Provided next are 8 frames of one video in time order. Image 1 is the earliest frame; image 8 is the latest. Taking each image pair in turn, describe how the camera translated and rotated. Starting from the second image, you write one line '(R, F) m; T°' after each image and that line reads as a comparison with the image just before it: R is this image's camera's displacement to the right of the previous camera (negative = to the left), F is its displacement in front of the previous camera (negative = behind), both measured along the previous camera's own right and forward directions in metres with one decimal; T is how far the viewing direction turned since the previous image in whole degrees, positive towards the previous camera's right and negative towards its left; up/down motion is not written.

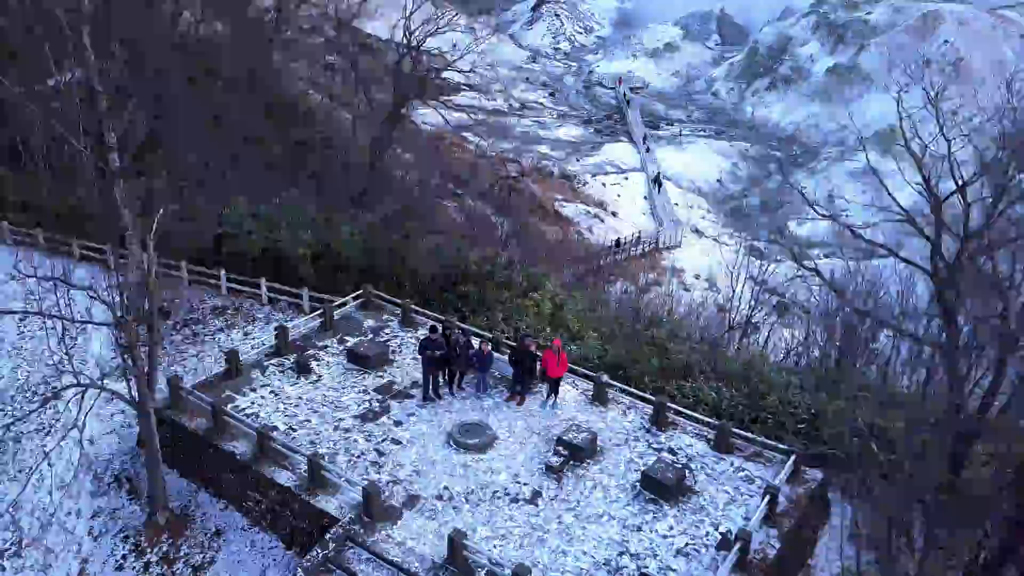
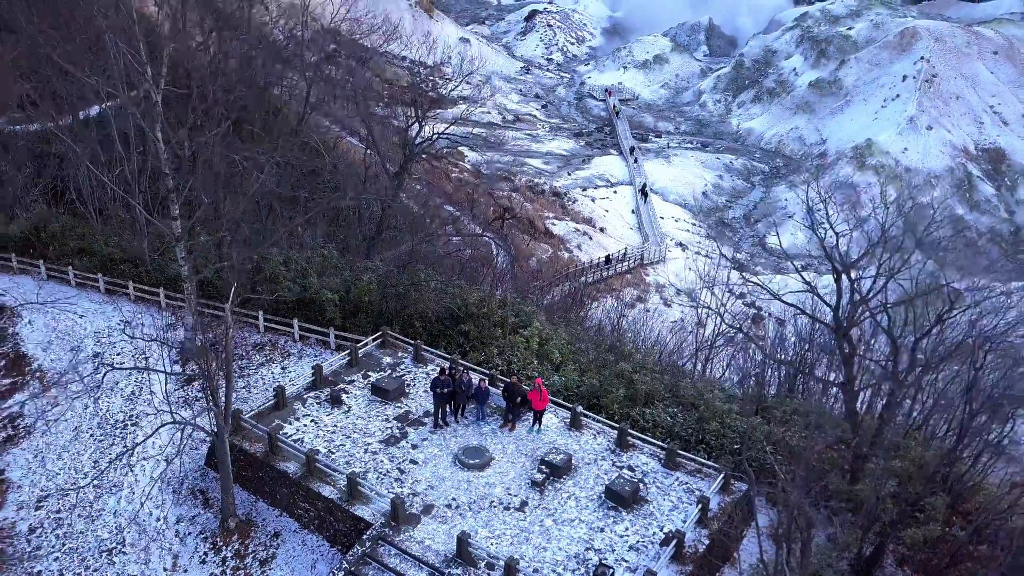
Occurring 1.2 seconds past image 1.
(0.0, -2.5) m; 0°
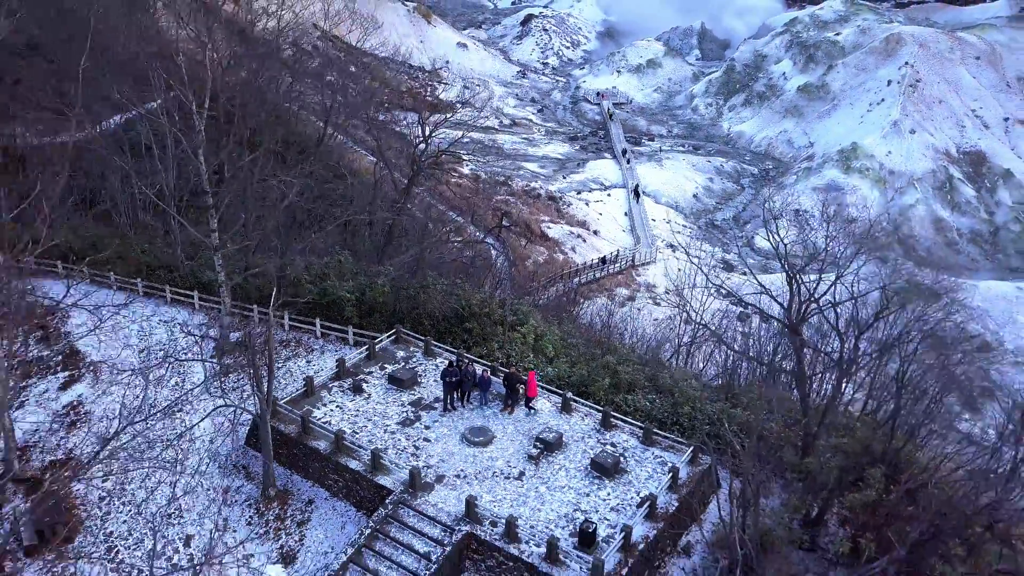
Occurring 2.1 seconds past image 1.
(0.0, -1.9) m; 0°
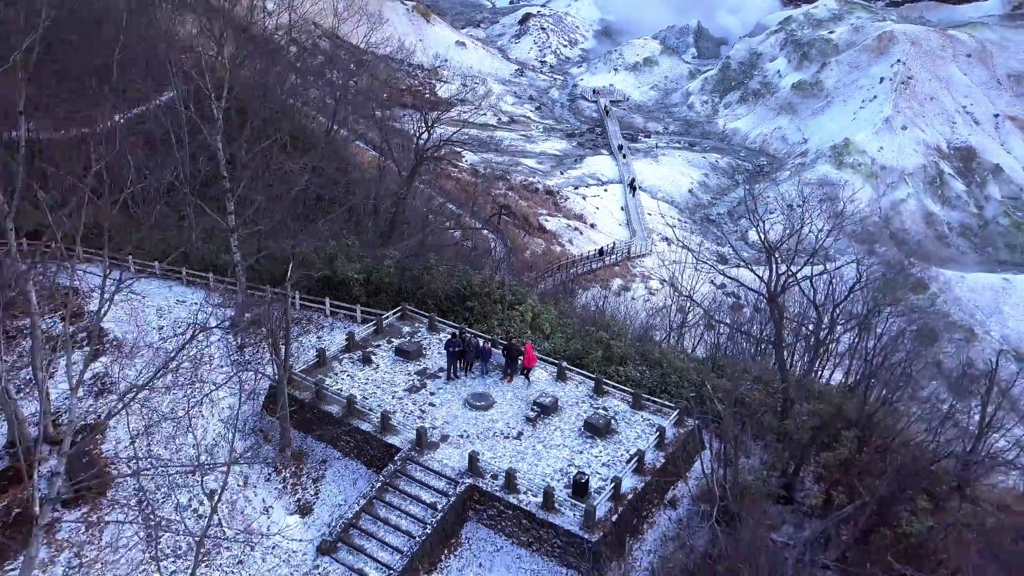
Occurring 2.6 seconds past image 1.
(0.0, -1.0) m; 0°
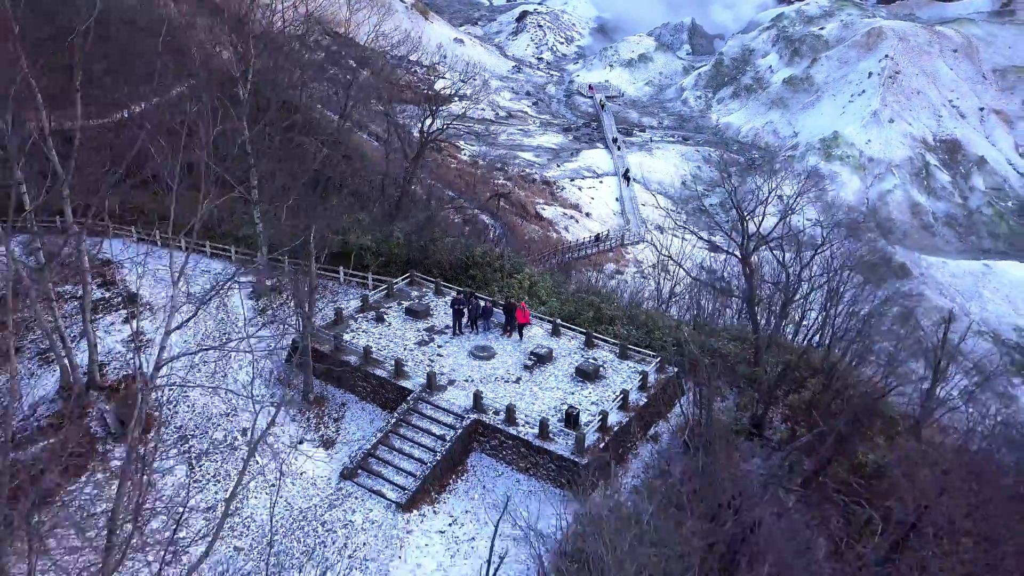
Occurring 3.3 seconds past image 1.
(0.0, -1.7) m; 0°
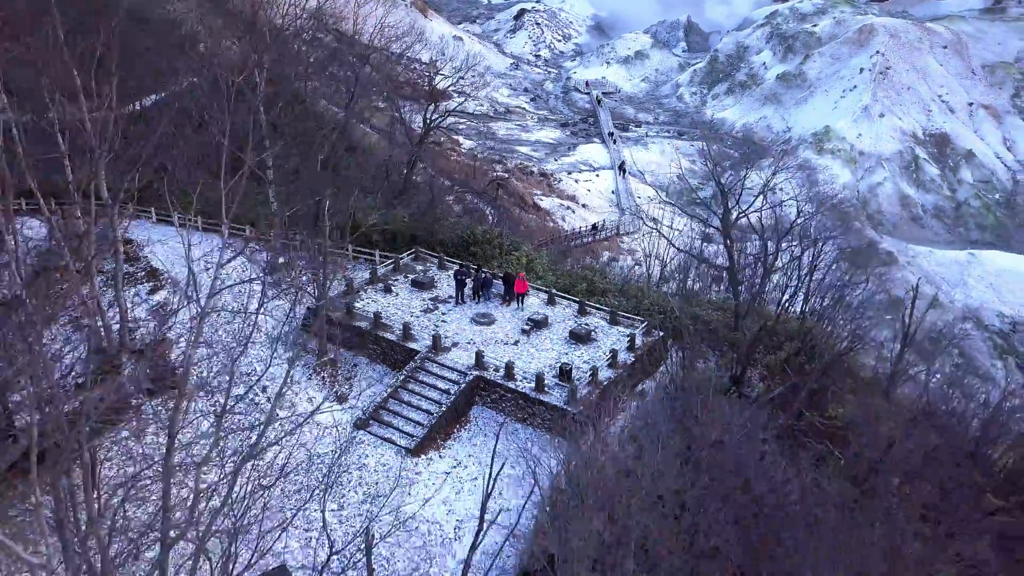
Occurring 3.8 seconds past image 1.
(0.0, -1.3) m; 0°
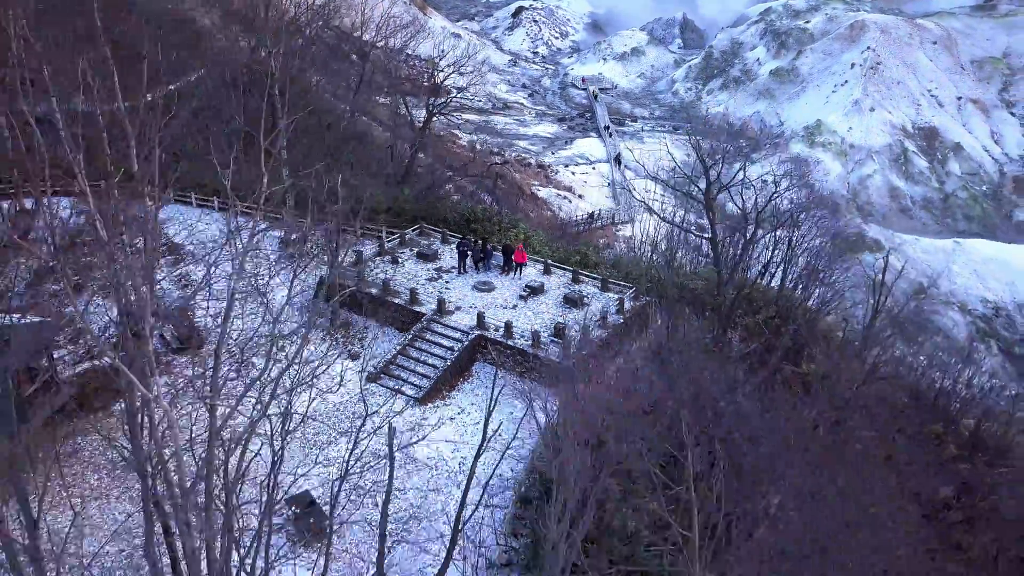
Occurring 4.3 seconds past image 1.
(0.0, -1.4) m; 0°
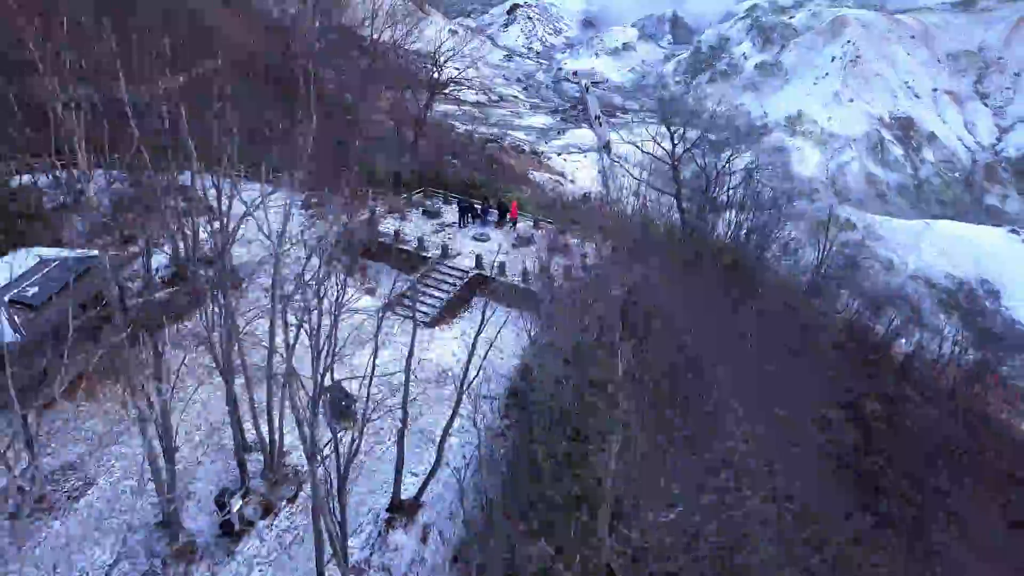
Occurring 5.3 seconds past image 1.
(+0.1, -3.0) m; 0°
